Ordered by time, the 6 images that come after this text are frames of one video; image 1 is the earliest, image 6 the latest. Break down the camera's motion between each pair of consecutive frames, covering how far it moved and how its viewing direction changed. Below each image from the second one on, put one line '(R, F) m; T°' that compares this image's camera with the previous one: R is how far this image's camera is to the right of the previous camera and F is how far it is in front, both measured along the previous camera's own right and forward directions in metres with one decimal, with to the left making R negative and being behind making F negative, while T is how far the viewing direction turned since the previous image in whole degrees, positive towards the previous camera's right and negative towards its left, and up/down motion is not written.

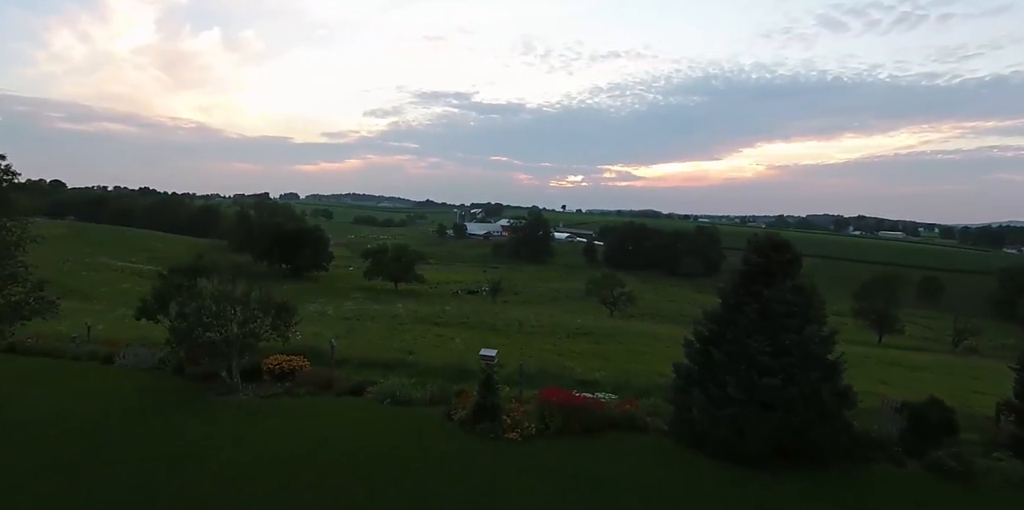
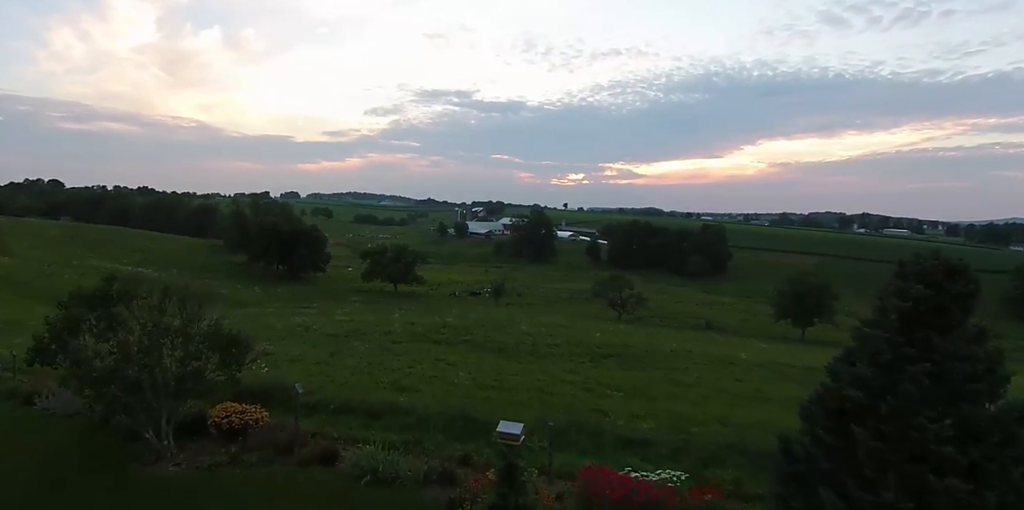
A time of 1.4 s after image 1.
(-0.4, +4.1) m; 0°
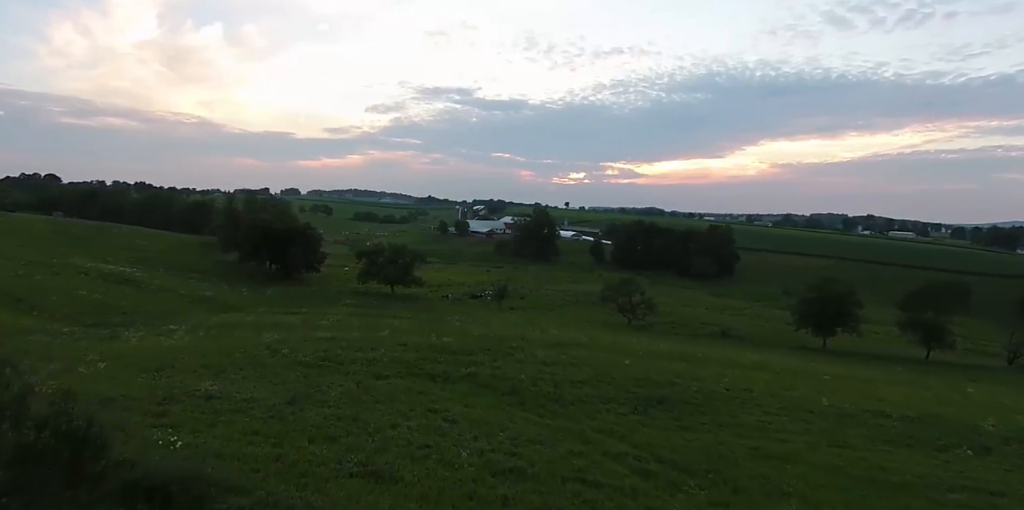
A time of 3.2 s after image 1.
(-0.5, +5.5) m; 0°
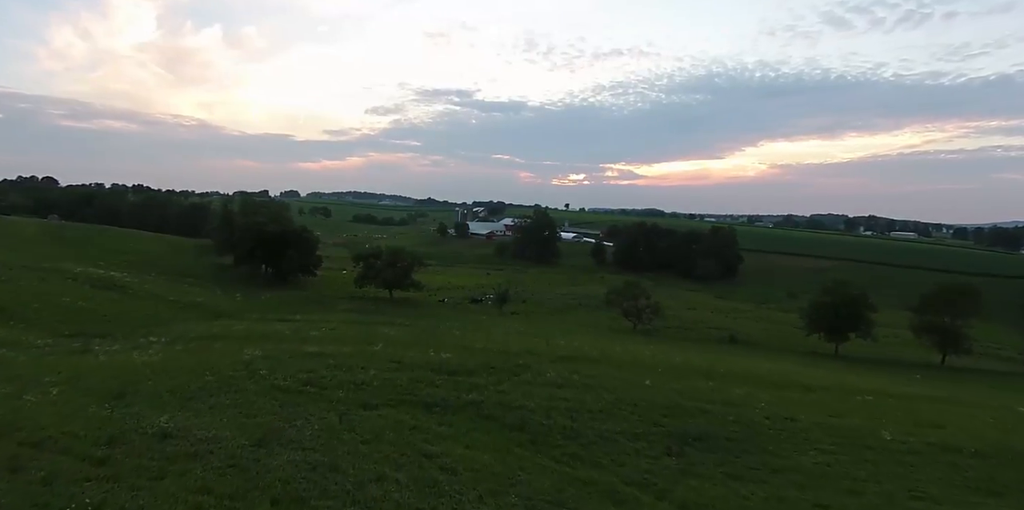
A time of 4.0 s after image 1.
(-0.2, +2.8) m; 0°
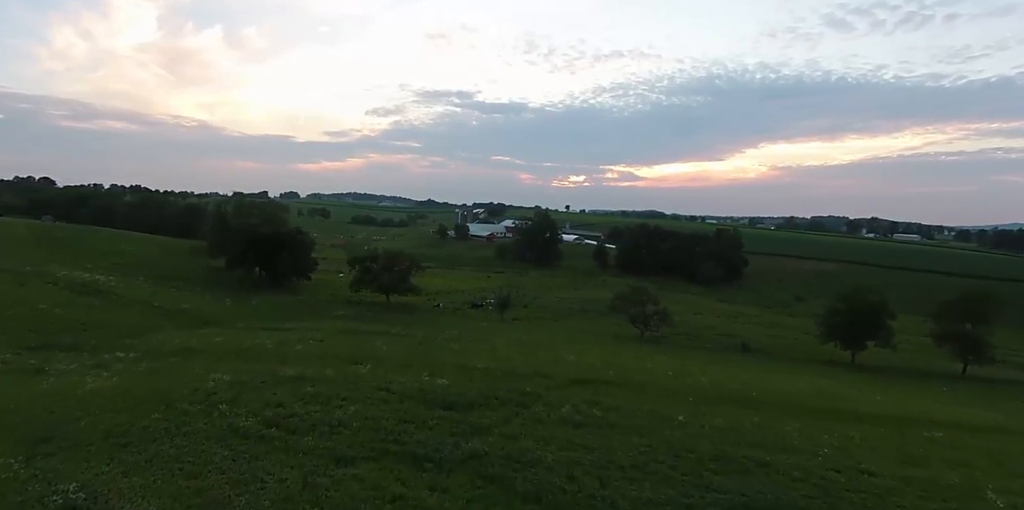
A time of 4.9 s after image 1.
(-0.3, +3.7) m; 0°
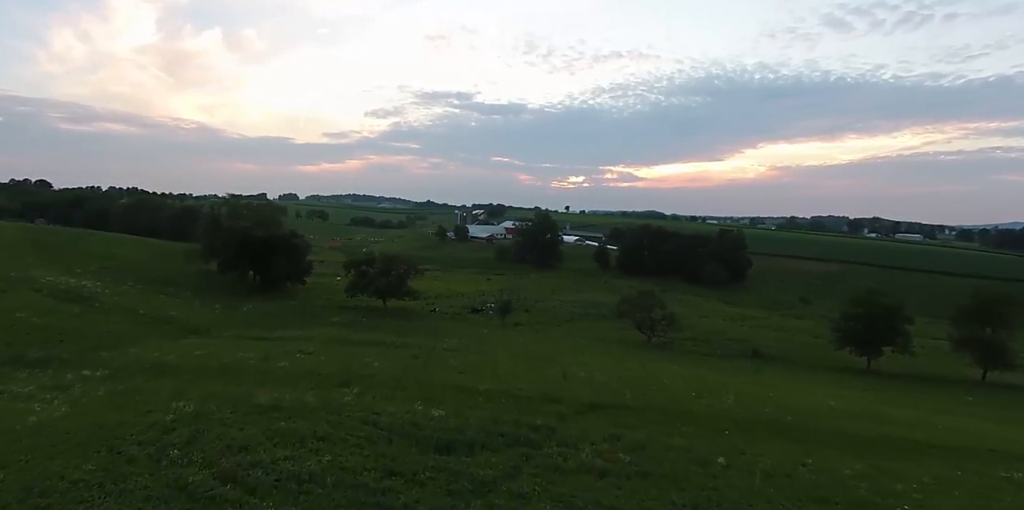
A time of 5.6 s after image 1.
(-0.2, +3.2) m; 0°
